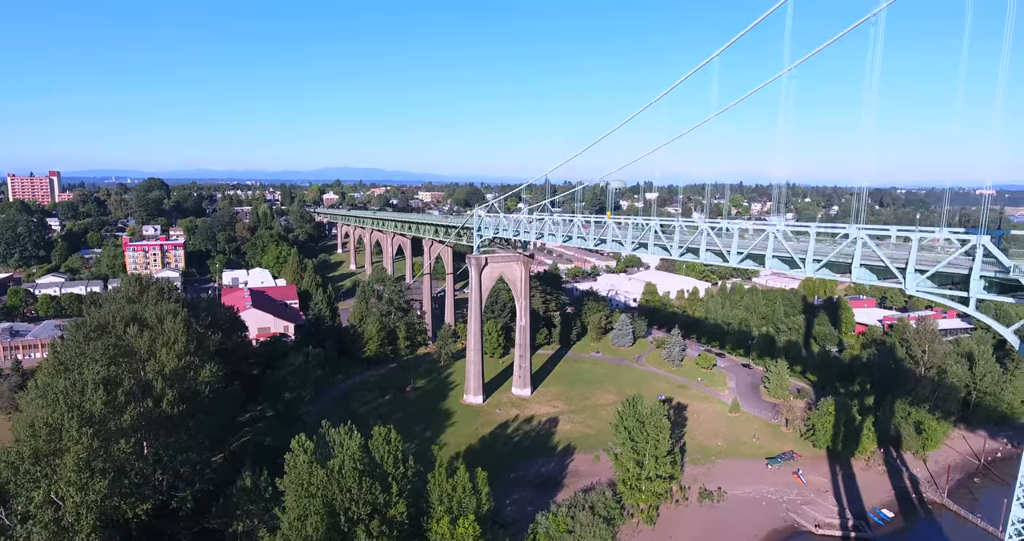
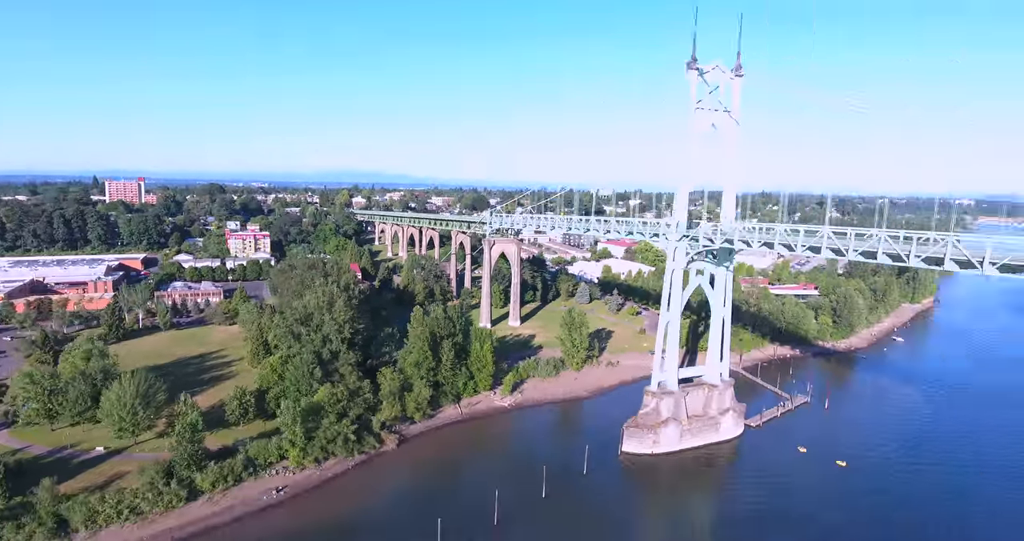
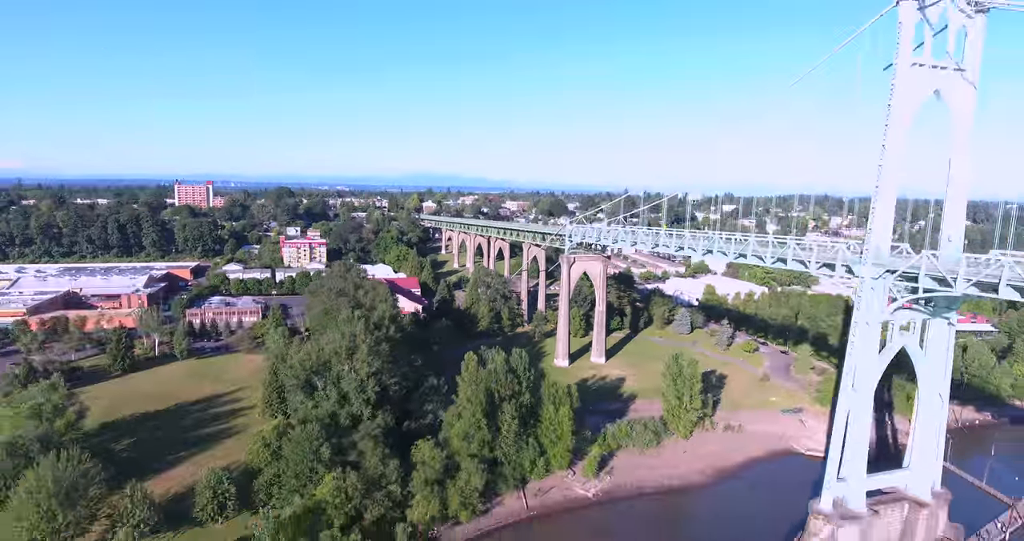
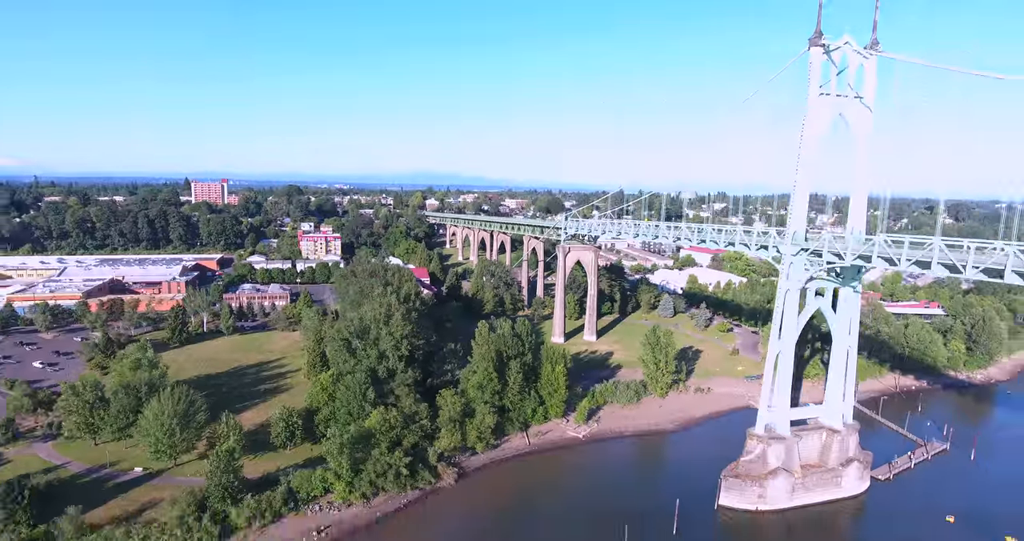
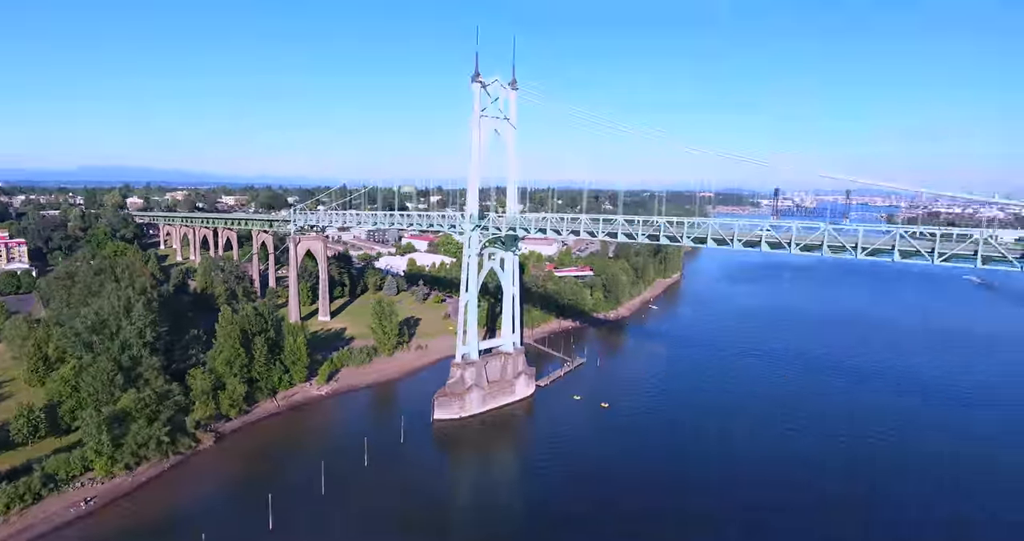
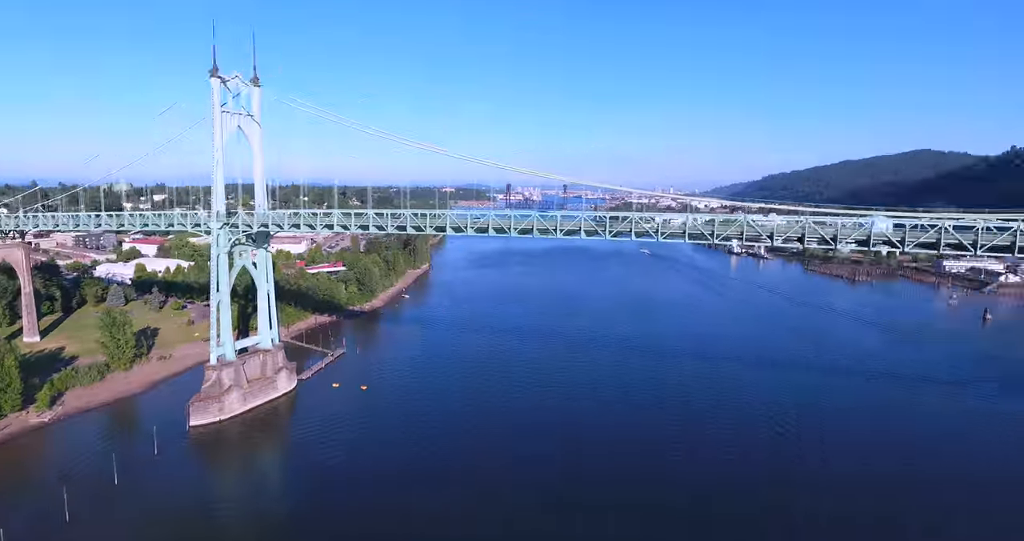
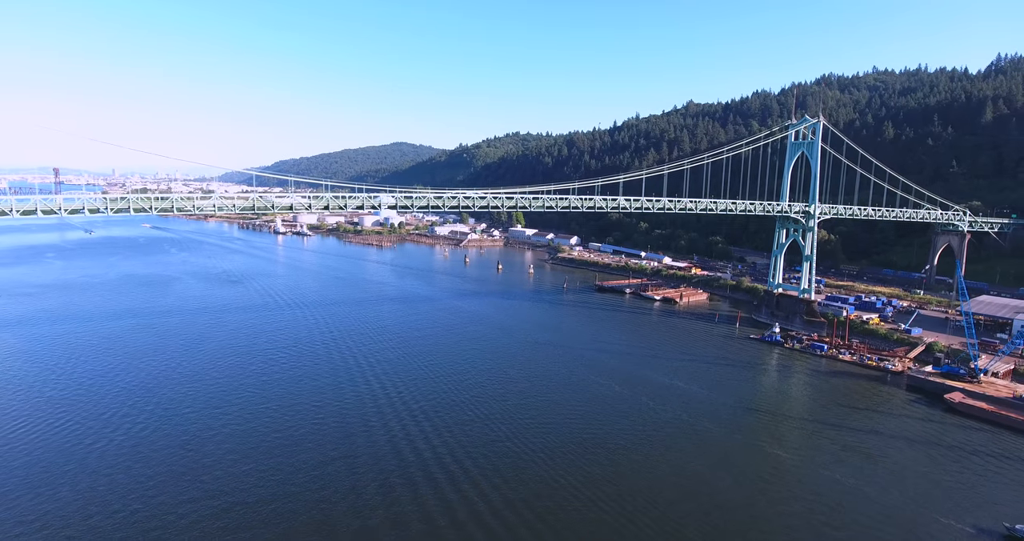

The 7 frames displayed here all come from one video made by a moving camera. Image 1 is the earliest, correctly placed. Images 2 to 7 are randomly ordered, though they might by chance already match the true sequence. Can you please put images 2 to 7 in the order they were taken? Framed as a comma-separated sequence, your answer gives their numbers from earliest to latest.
3, 4, 2, 5, 6, 7
